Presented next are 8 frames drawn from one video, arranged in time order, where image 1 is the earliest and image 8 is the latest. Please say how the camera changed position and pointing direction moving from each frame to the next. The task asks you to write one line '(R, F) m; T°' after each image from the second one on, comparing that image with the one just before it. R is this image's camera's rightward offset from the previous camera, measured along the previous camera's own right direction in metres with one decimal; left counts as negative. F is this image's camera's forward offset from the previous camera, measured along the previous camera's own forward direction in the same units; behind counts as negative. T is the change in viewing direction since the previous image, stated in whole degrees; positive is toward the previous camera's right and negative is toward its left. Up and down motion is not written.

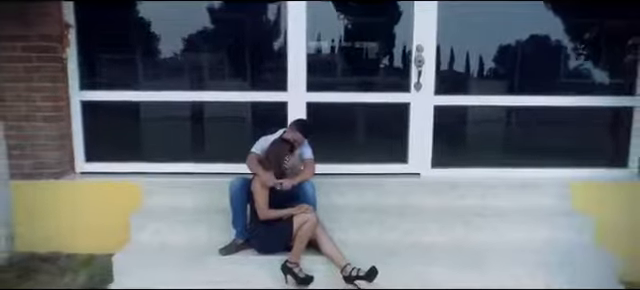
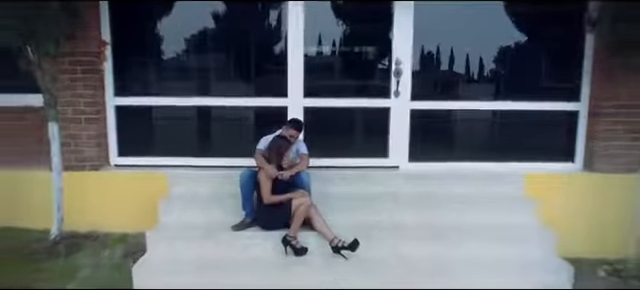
(+0.1, -0.9) m; 0°
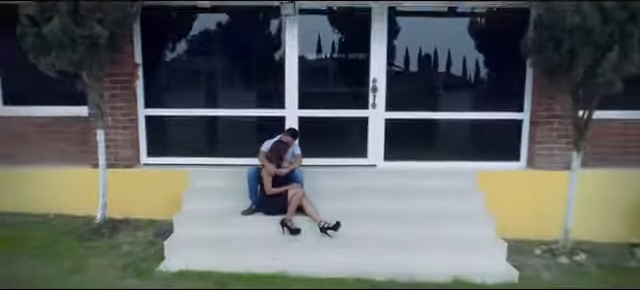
(+0.1, -1.2) m; 0°
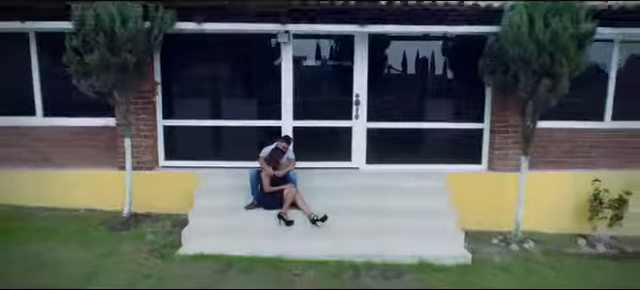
(+0.1, -1.2) m; 0°
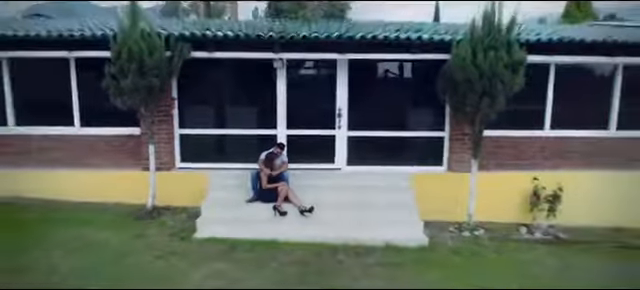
(+0.2, -1.6) m; 0°
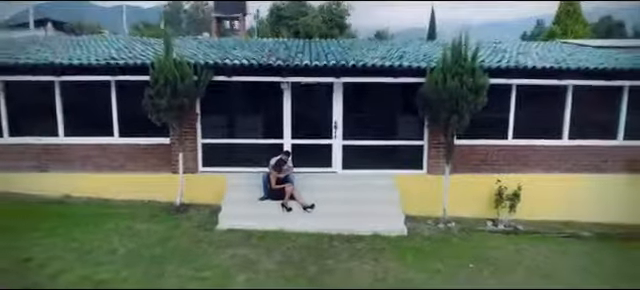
(0.0, -1.8) m; 0°
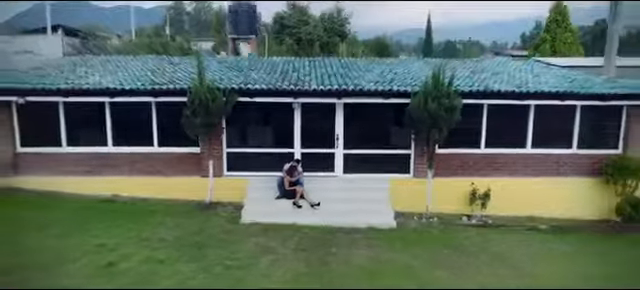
(-0.1, -2.3) m; 0°
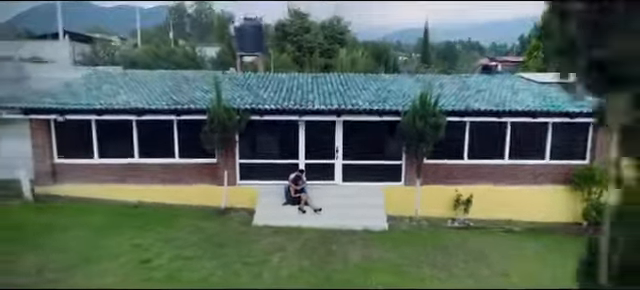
(0.0, -1.8) m; 0°
